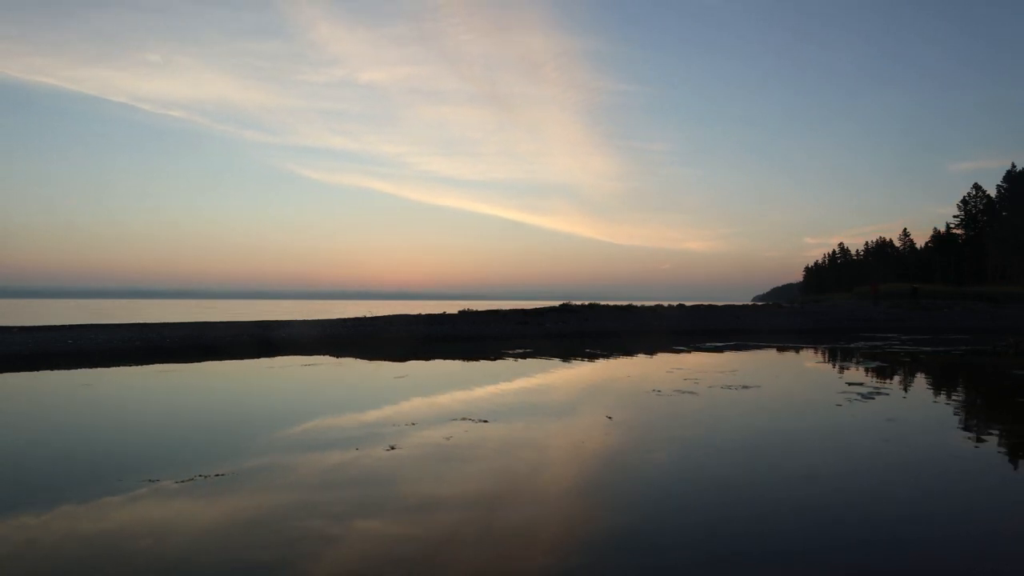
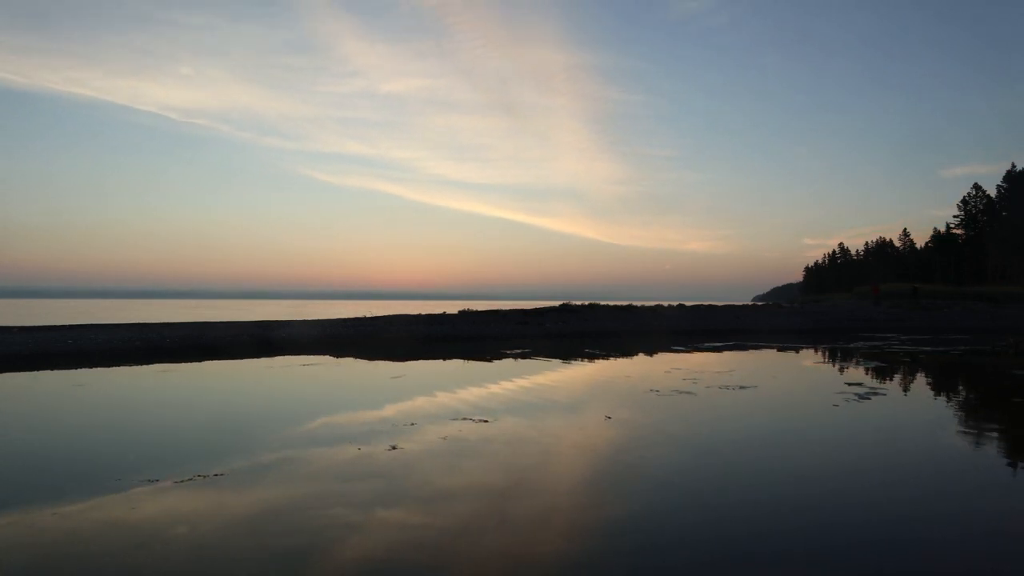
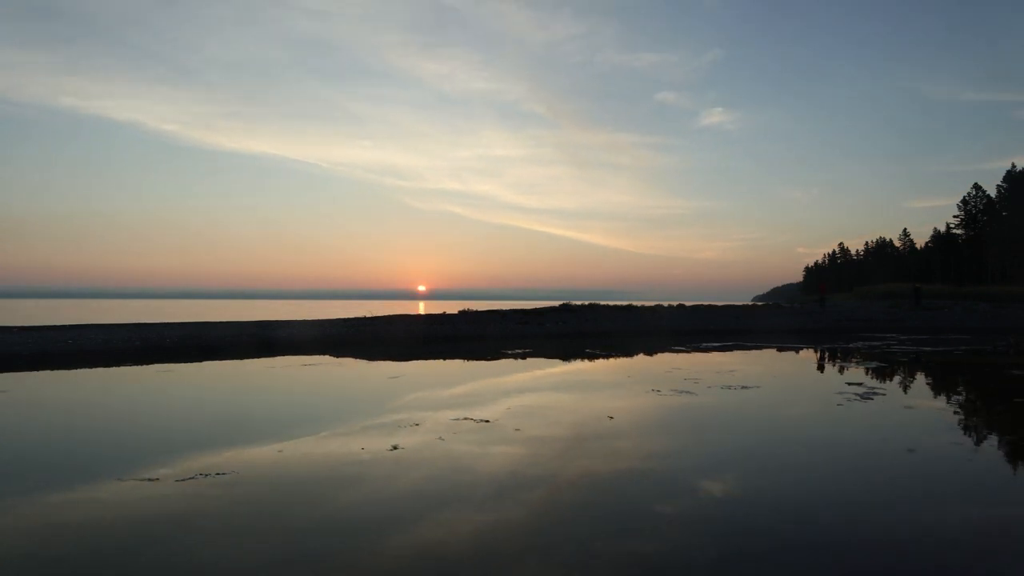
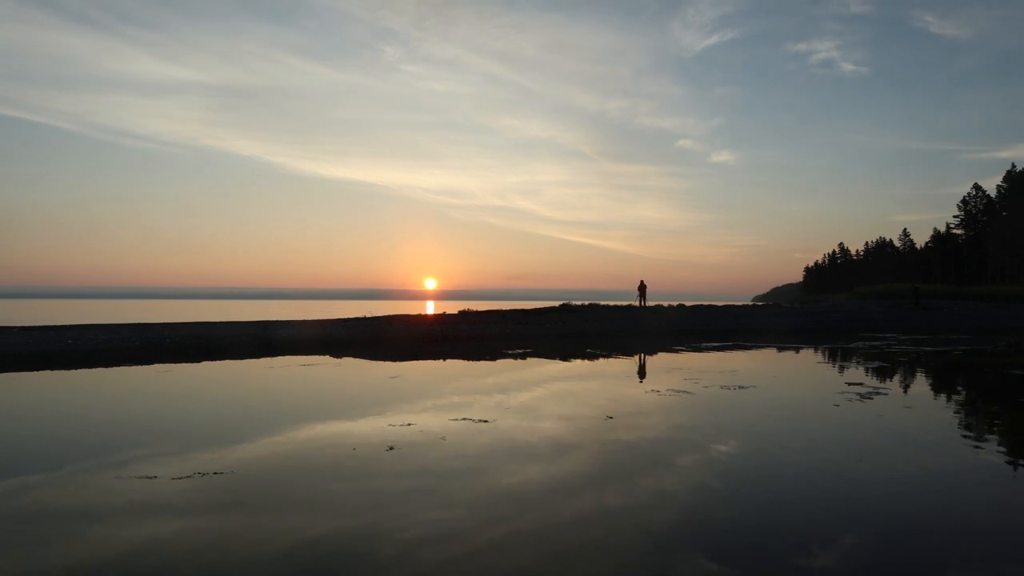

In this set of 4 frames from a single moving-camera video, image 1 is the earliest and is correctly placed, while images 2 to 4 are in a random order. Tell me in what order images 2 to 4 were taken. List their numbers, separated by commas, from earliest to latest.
2, 3, 4
